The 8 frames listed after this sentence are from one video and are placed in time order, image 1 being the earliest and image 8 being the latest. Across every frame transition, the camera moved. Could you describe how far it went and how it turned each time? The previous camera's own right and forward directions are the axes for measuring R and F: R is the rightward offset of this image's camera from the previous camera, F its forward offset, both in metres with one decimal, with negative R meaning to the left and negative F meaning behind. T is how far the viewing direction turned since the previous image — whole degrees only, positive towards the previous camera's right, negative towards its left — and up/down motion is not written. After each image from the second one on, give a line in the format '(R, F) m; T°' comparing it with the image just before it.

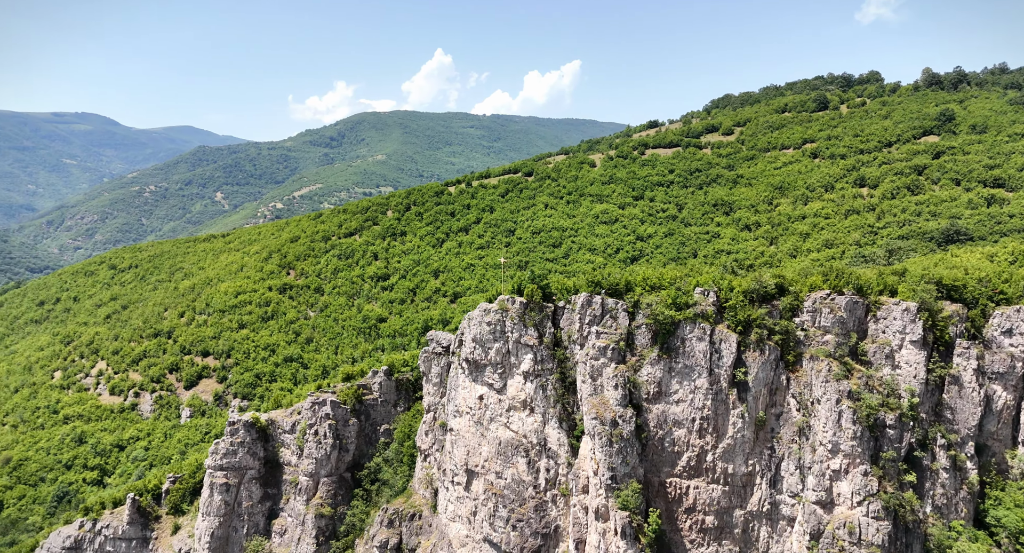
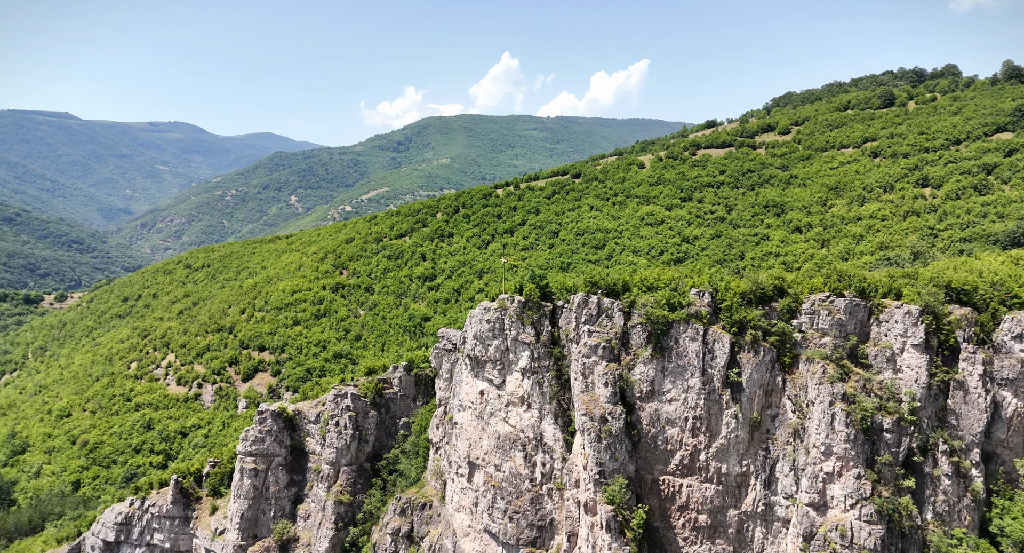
(+3.0, -1.0) m; -6°
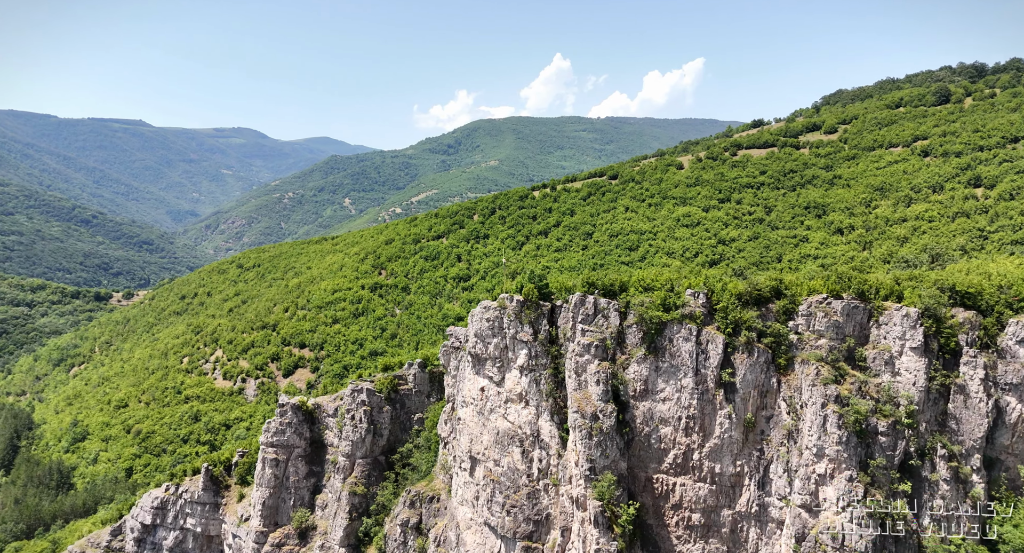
(+2.4, -0.8) m; -5°
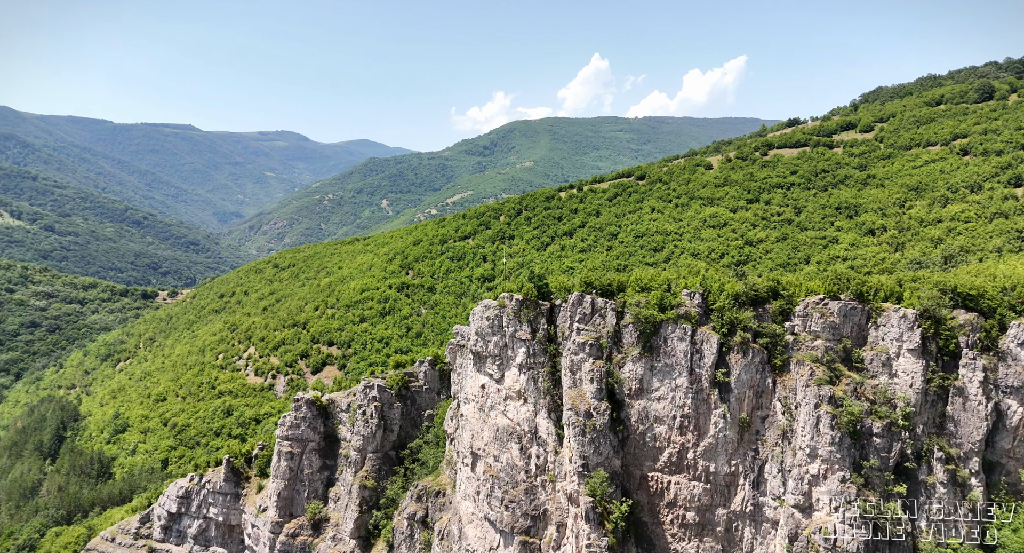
(+1.8, -0.6) m; -3°
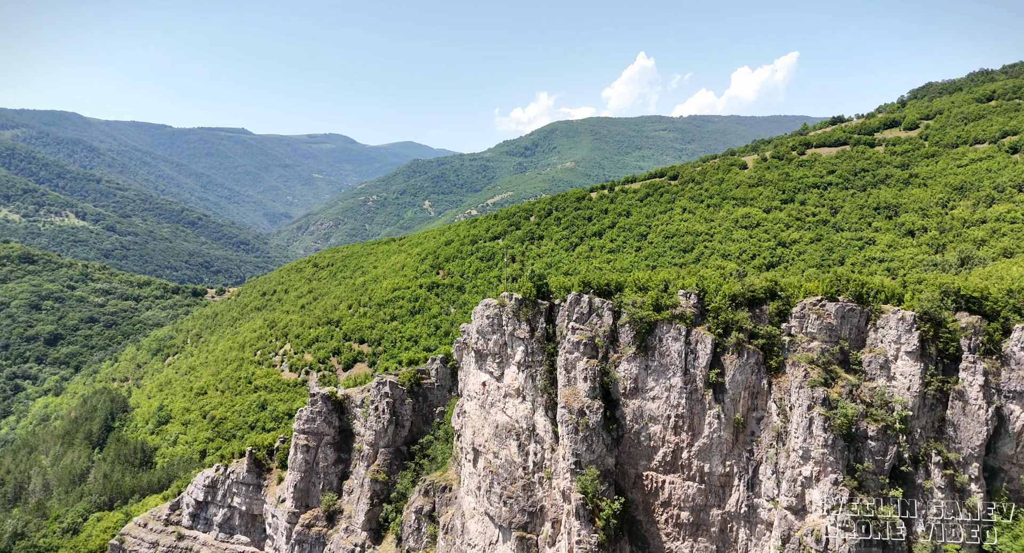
(+2.1, -0.4) m; -4°
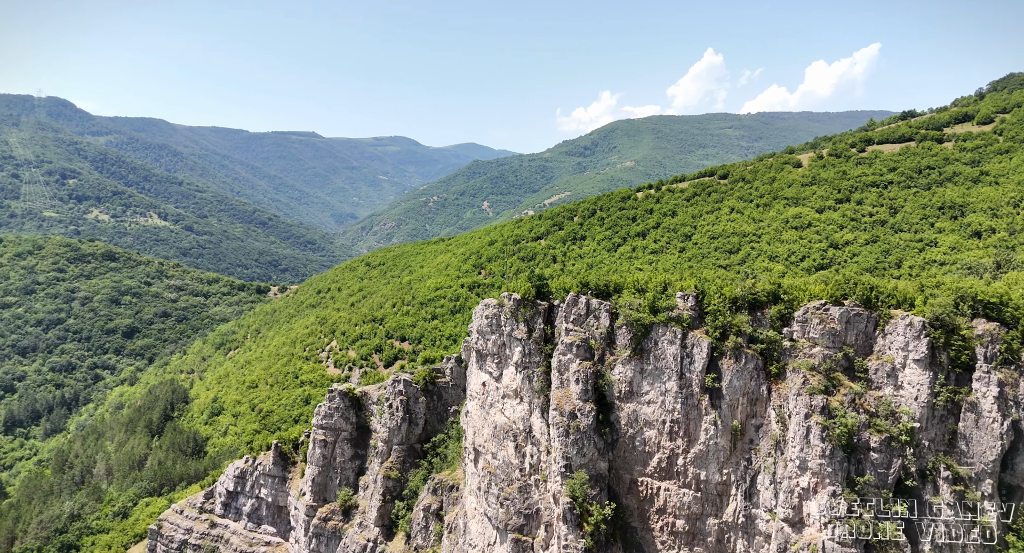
(+3.0, +0.4) m; -6°
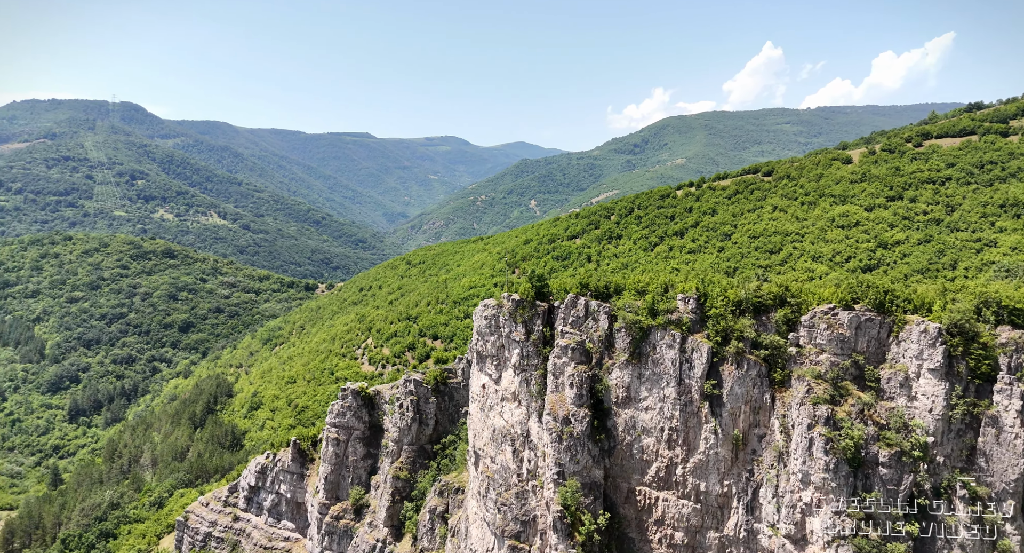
(+2.4, +0.9) m; -5°
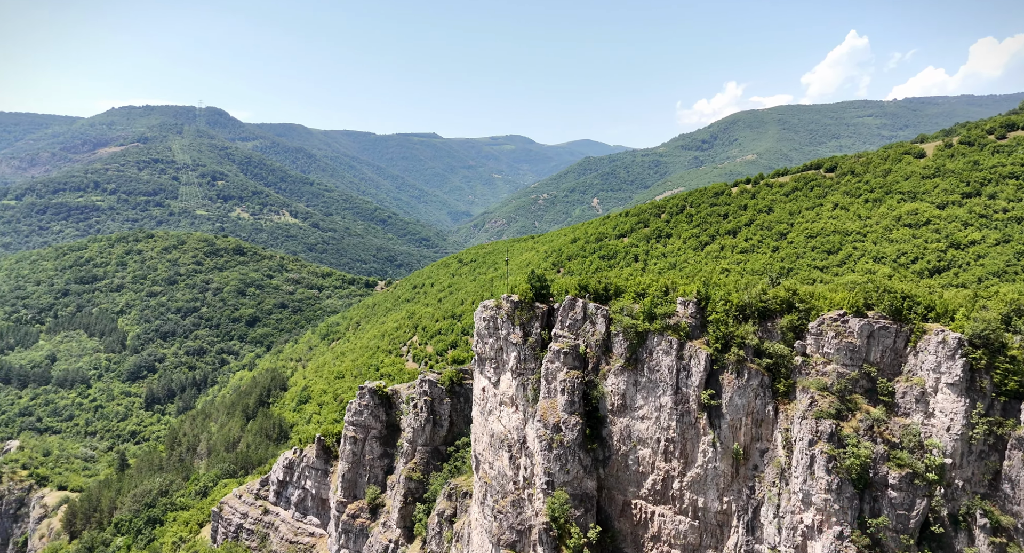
(+3.0, +1.3) m; -6°
